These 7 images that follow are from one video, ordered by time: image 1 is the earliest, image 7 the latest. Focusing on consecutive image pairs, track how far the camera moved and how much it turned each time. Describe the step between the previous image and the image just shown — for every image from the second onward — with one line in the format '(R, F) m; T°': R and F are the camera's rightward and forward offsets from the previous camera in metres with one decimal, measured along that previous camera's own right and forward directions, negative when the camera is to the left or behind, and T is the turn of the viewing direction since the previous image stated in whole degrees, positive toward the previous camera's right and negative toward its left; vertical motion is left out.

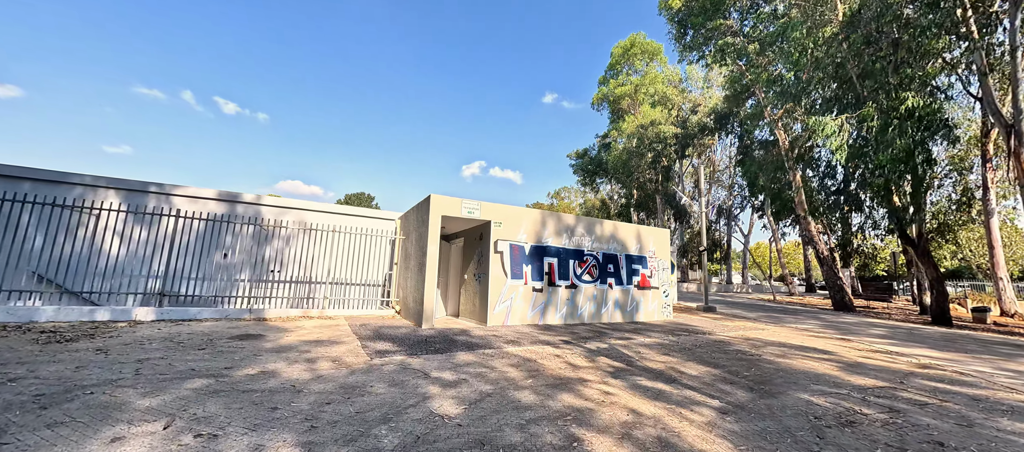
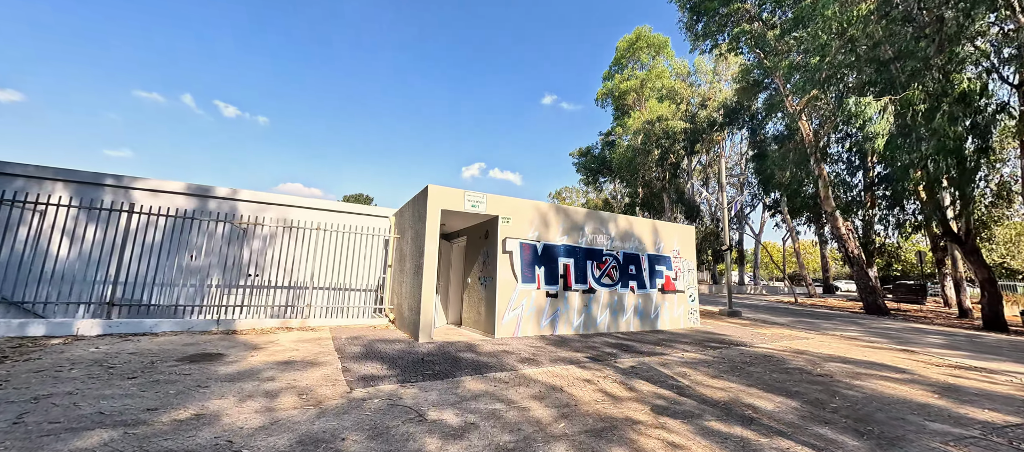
(-0.2, +1.3) m; 0°
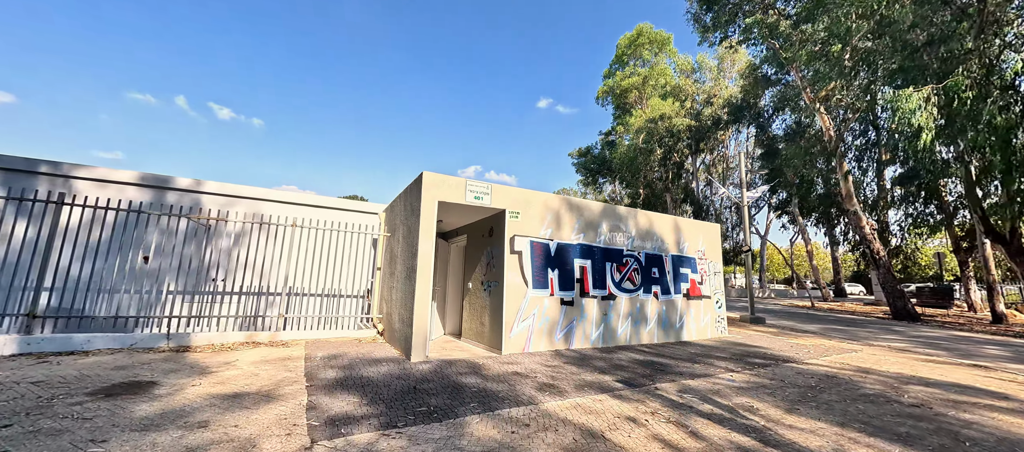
(-0.3, +1.2) m; +1°
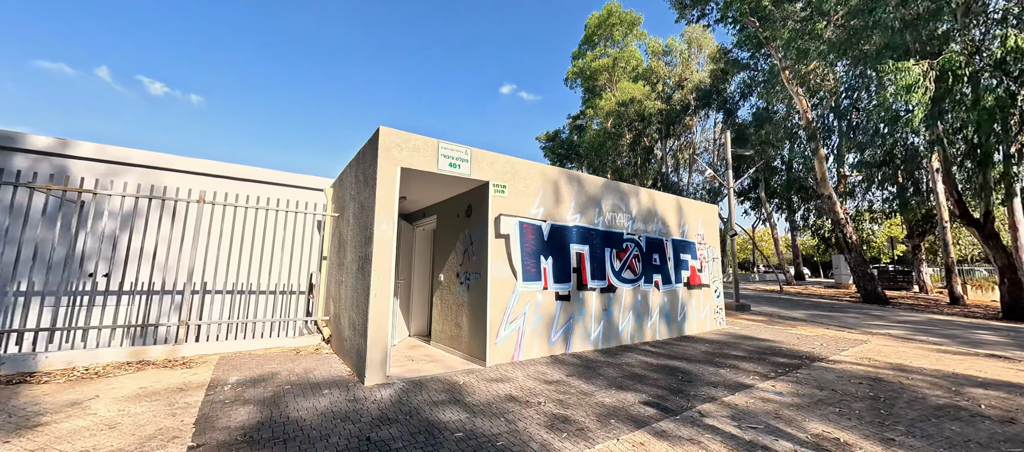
(-0.3, +1.5) m; +6°
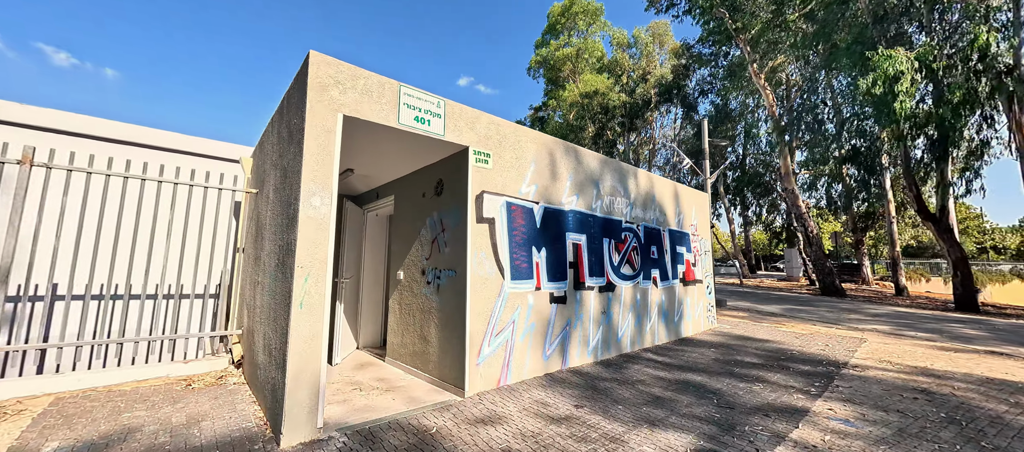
(-0.3, +1.4) m; +7°
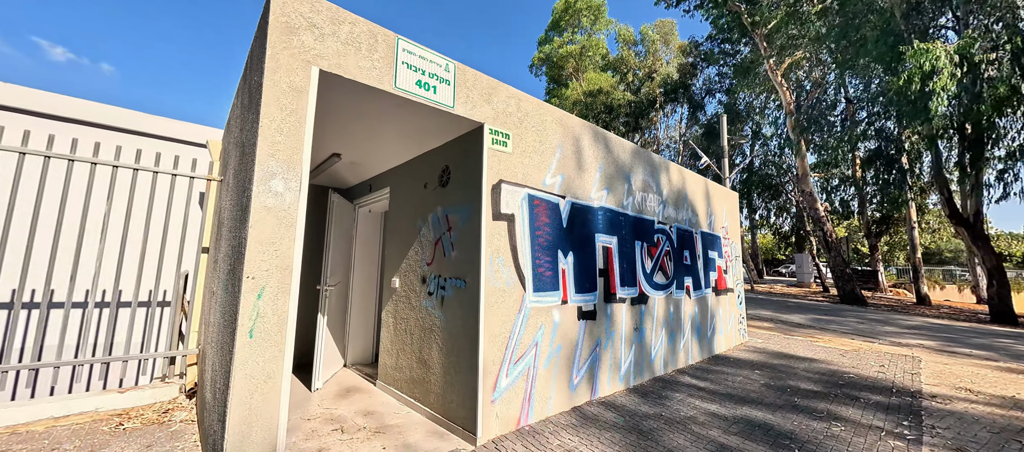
(-0.2, +0.9) m; 0°
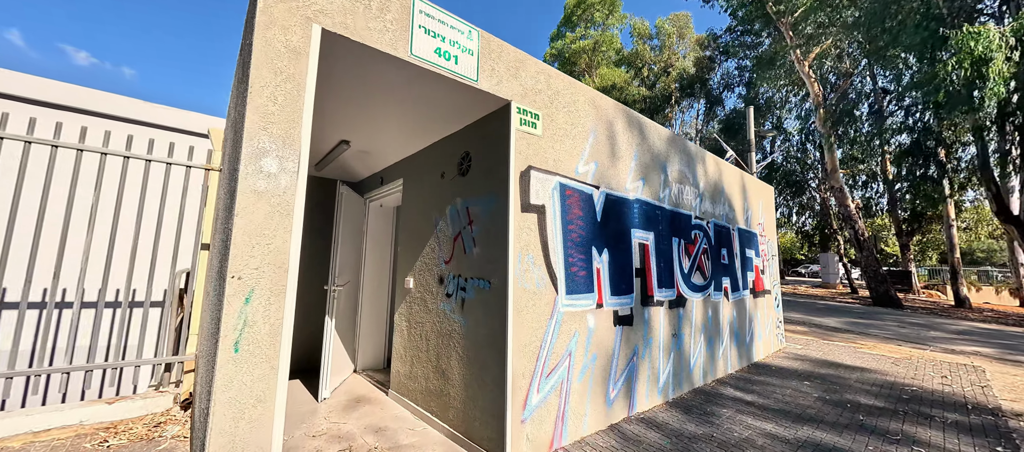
(-0.2, +0.4) m; -2°
